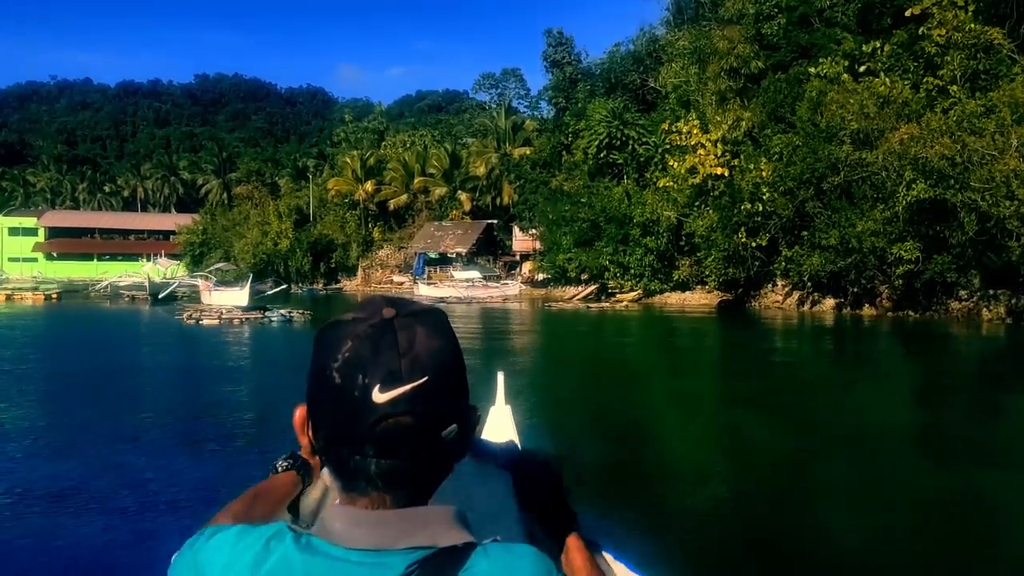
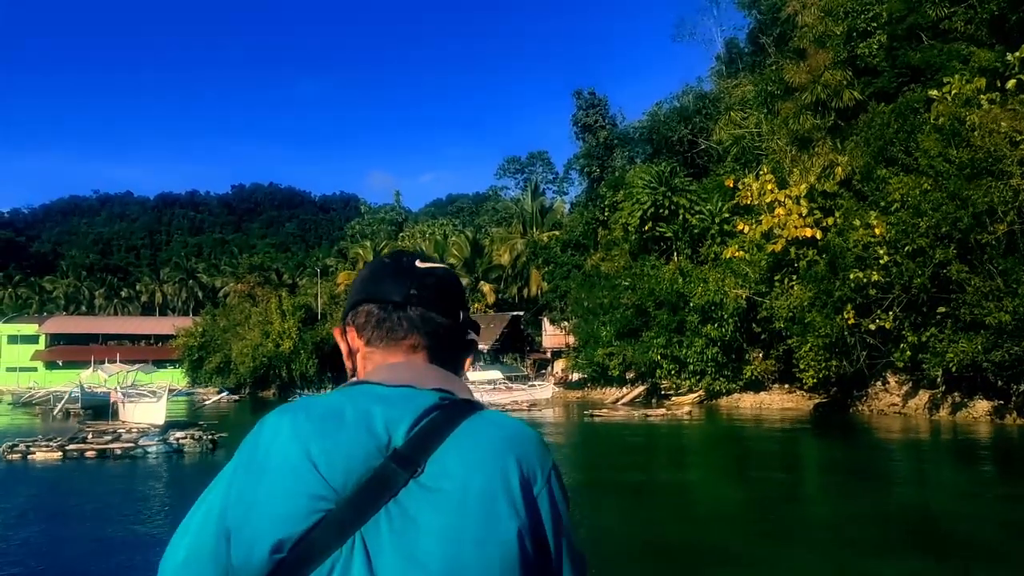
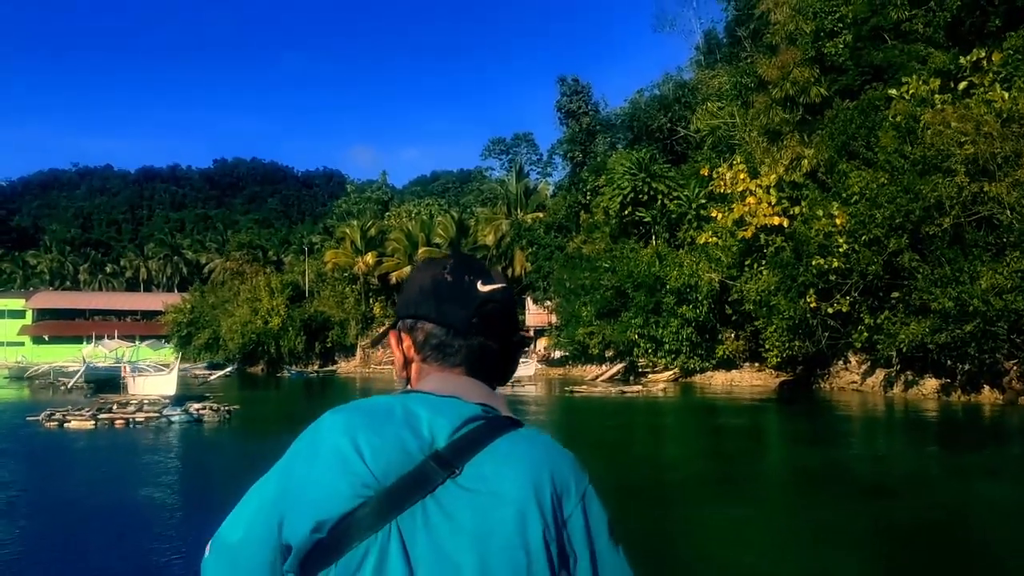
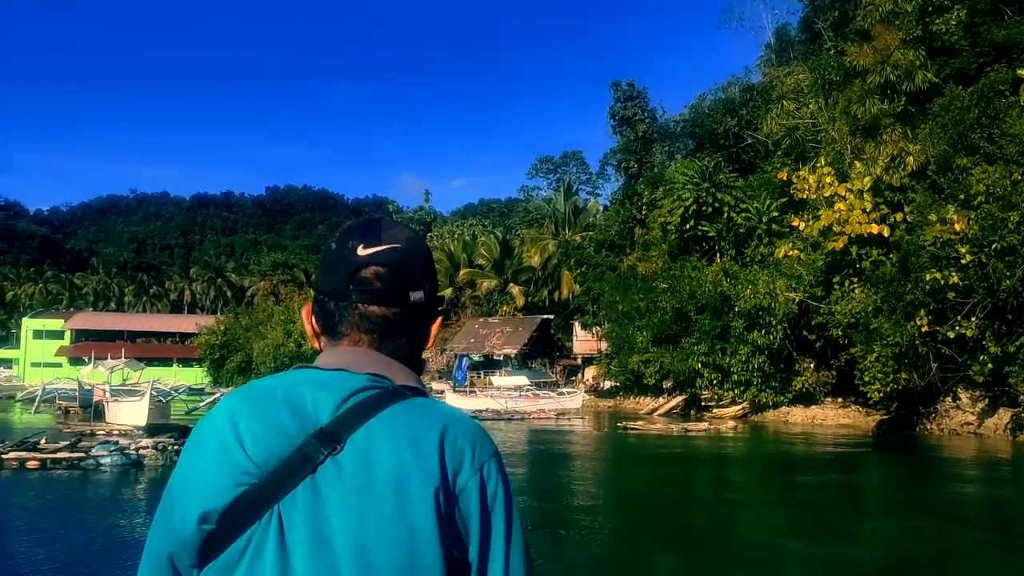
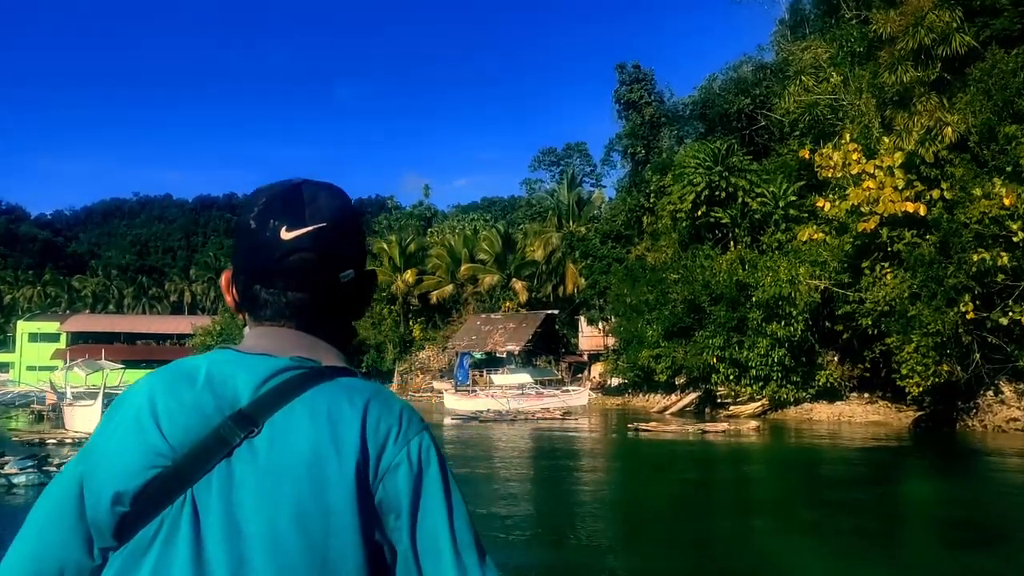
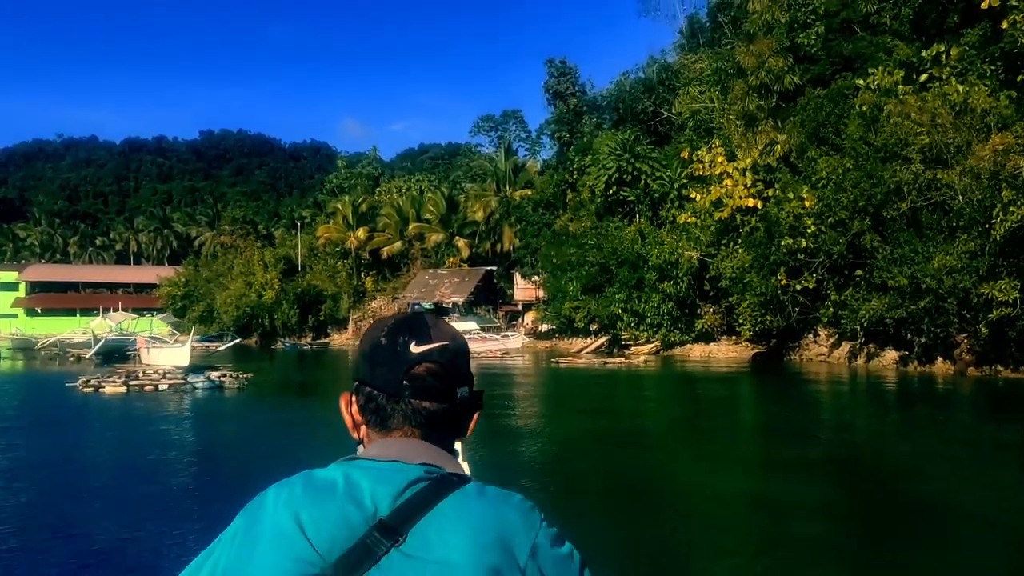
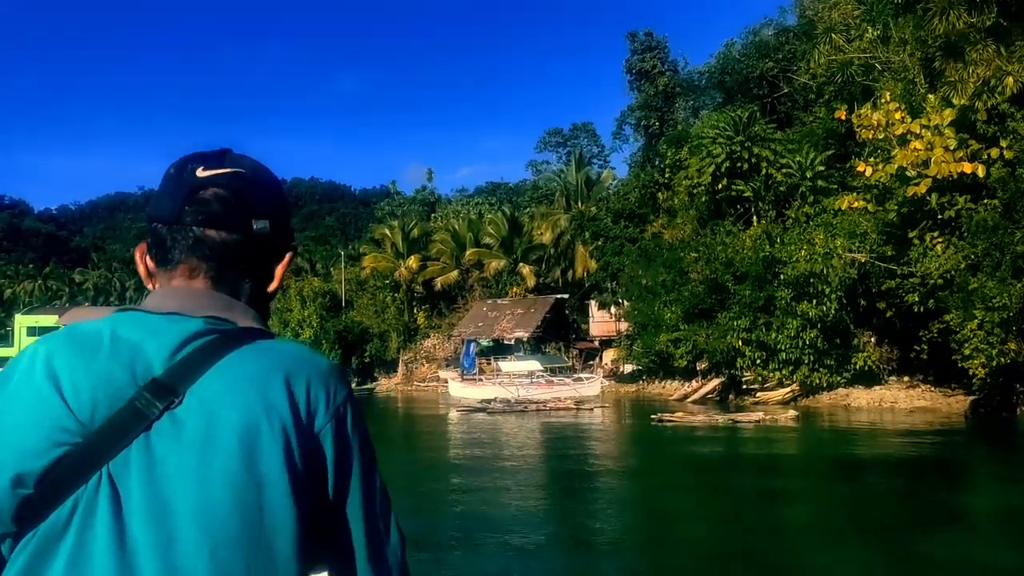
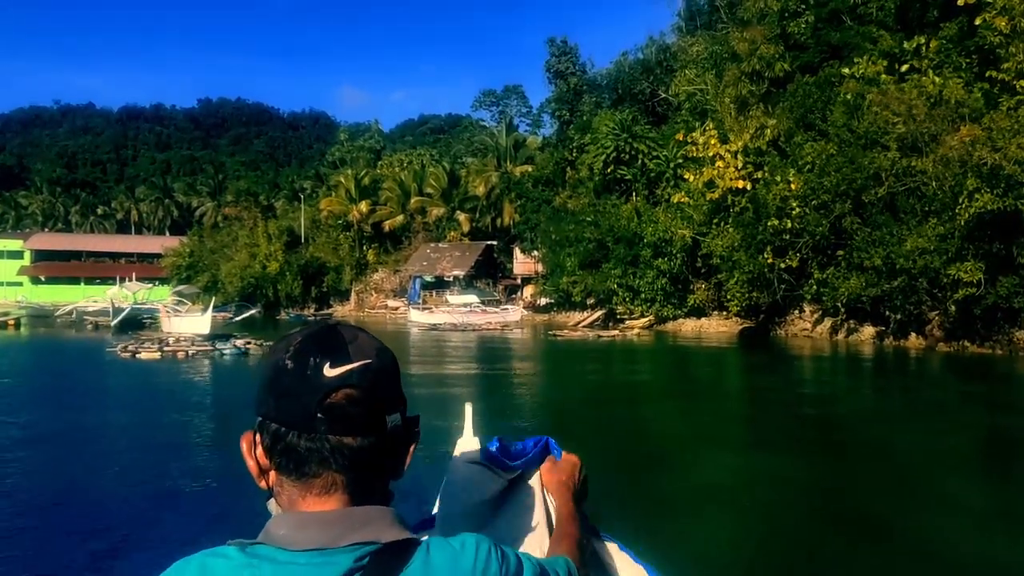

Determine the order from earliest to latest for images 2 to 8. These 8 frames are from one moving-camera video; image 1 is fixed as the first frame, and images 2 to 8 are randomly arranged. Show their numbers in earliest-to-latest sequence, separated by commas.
8, 6, 3, 2, 4, 5, 7
